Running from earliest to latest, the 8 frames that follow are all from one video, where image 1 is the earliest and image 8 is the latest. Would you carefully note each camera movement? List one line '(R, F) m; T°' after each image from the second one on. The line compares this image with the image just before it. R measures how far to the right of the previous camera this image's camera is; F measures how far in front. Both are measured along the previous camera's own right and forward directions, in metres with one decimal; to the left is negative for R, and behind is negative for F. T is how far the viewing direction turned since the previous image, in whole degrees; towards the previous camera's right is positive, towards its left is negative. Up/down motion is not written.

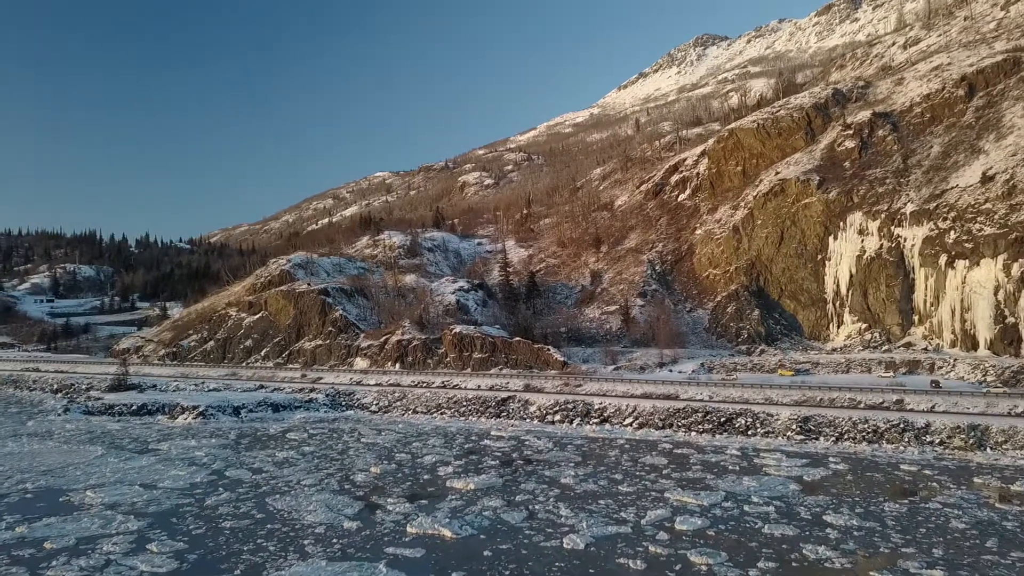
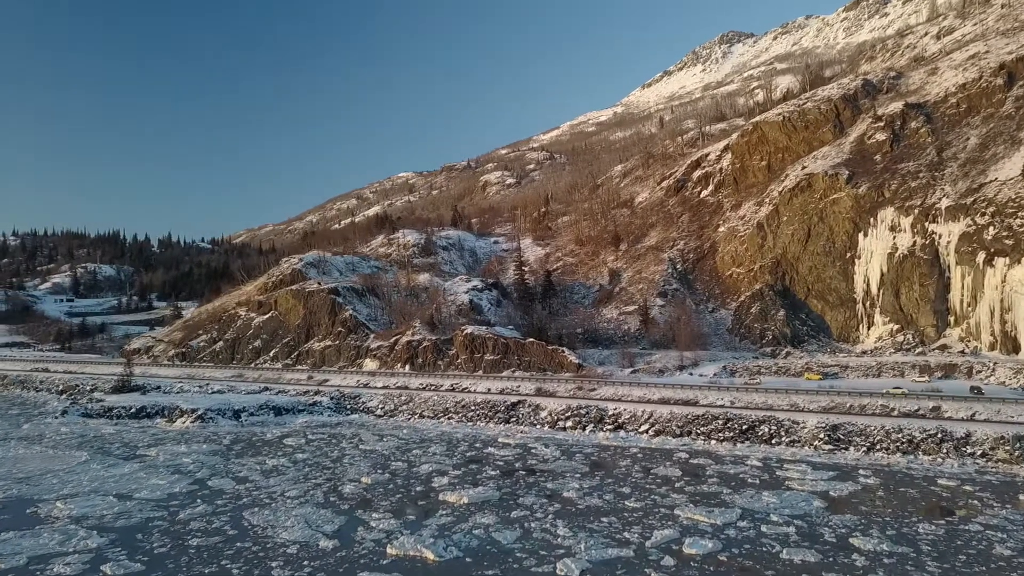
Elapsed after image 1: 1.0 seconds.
(+0.7, +1.8) m; -2°
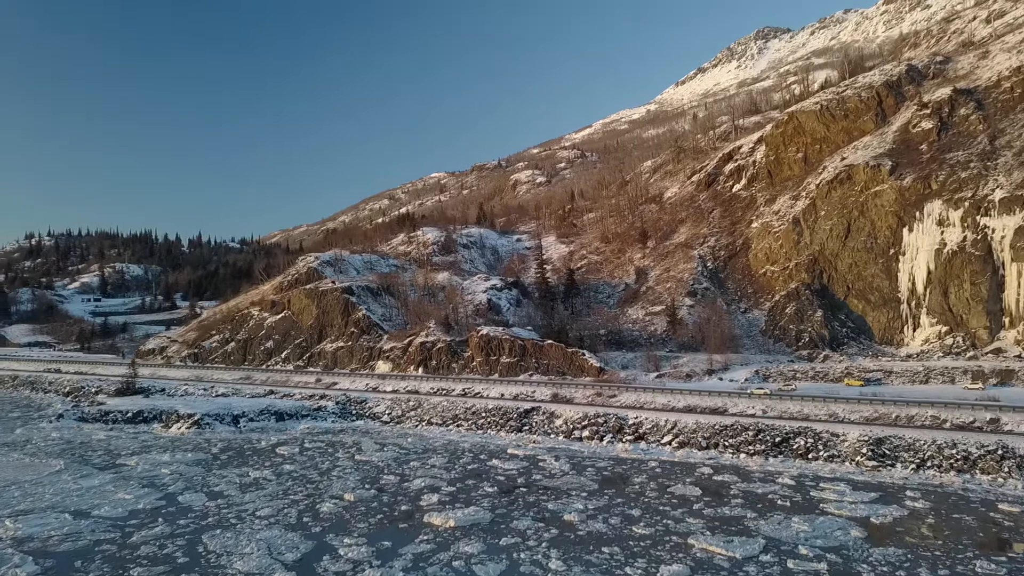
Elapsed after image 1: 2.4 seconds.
(+0.9, +2.5) m; -2°
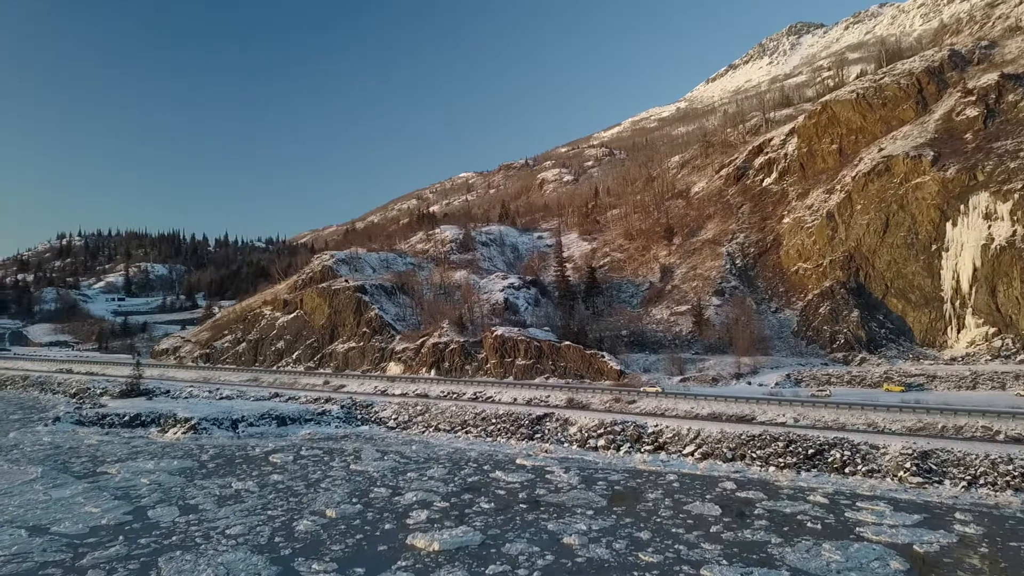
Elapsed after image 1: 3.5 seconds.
(+0.8, +2.1) m; -2°
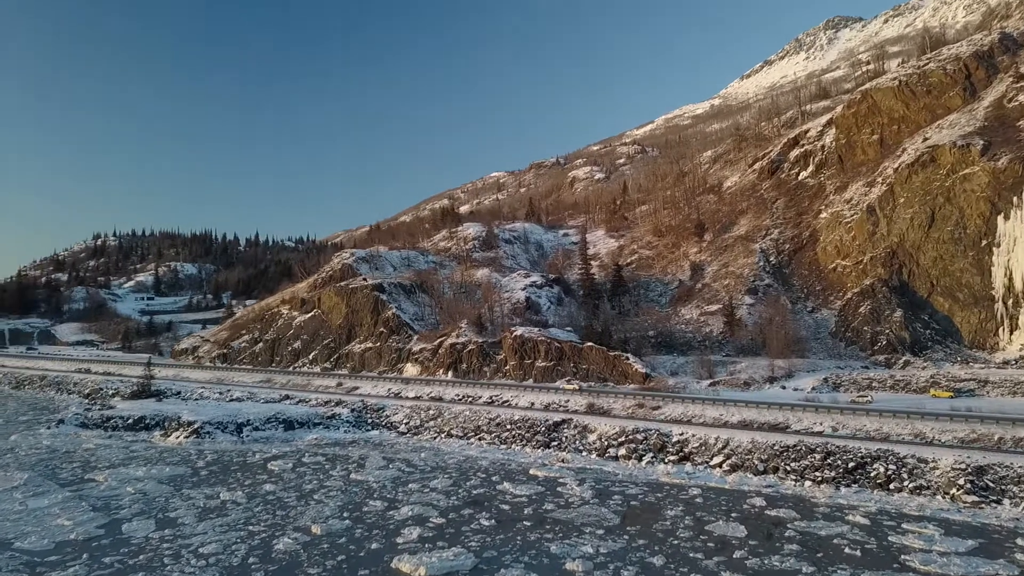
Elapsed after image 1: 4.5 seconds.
(+0.7, +1.9) m; -2°
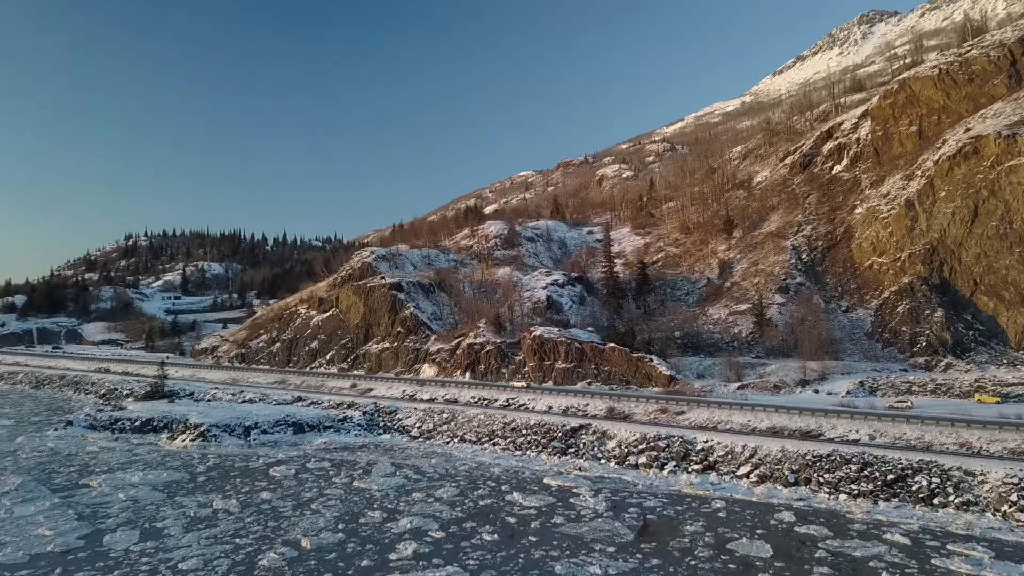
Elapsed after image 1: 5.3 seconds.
(+0.5, +1.4) m; -2°
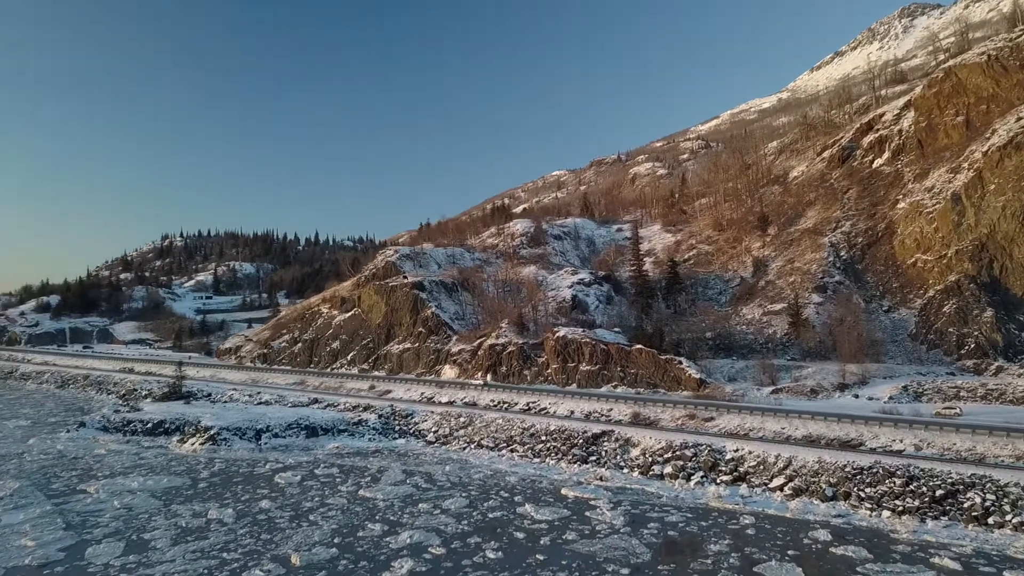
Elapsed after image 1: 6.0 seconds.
(+0.5, +1.4) m; -2°
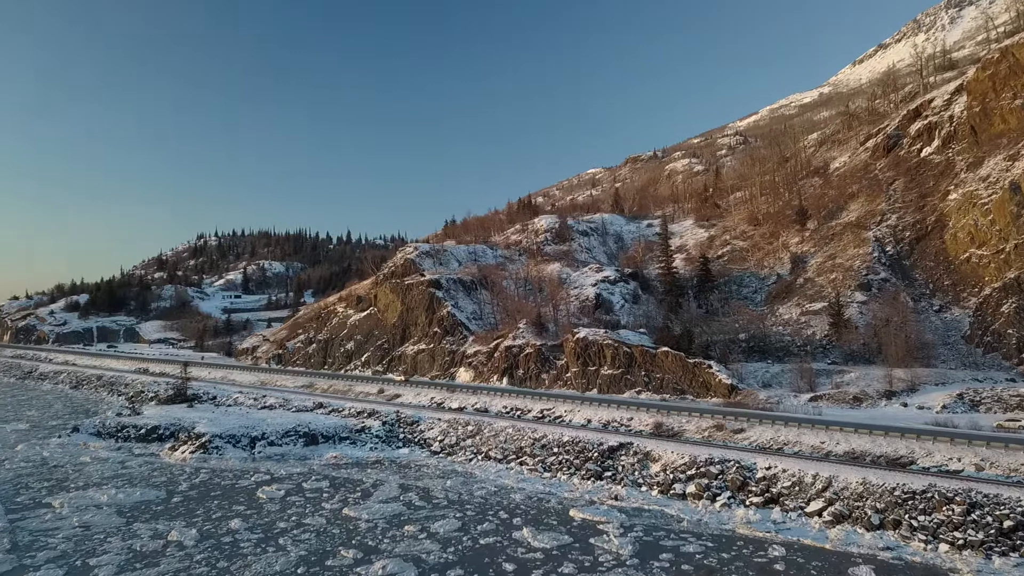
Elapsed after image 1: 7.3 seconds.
(+0.9, +2.3) m; -3°
